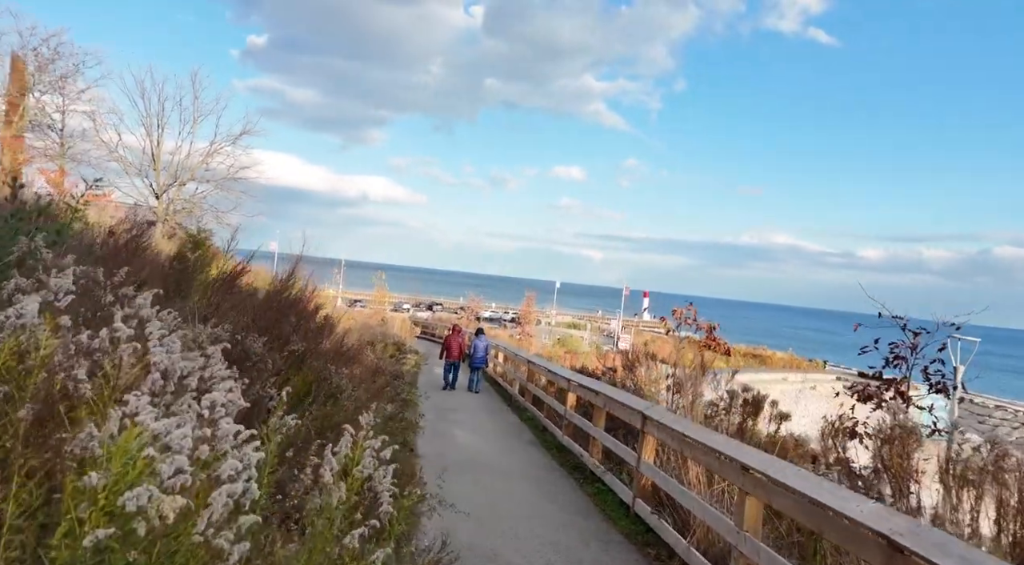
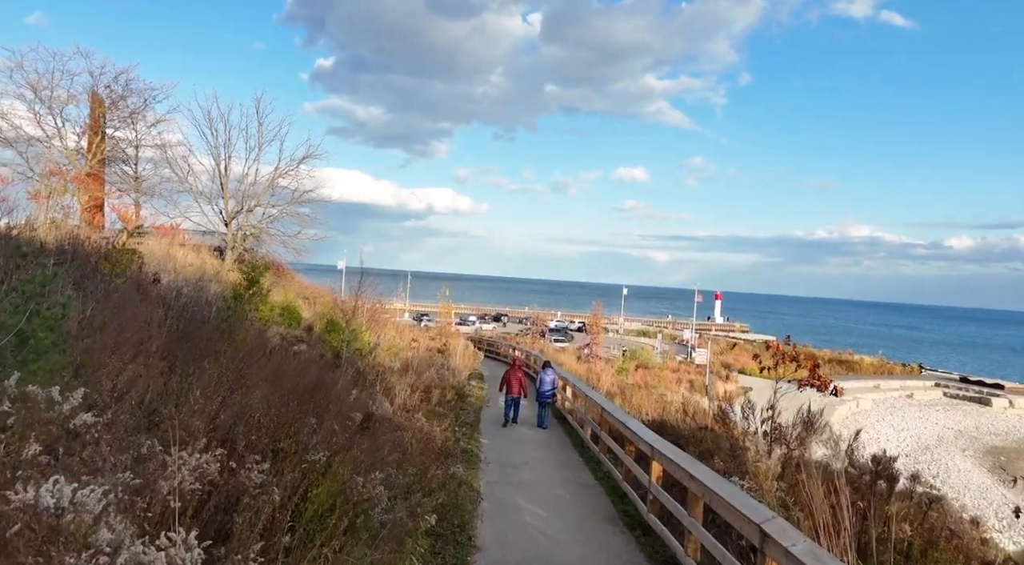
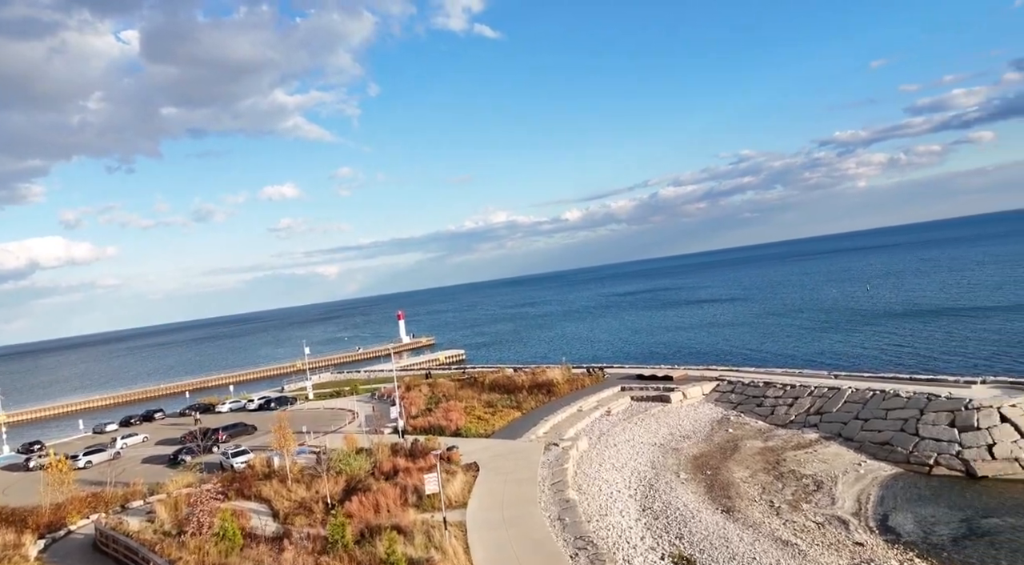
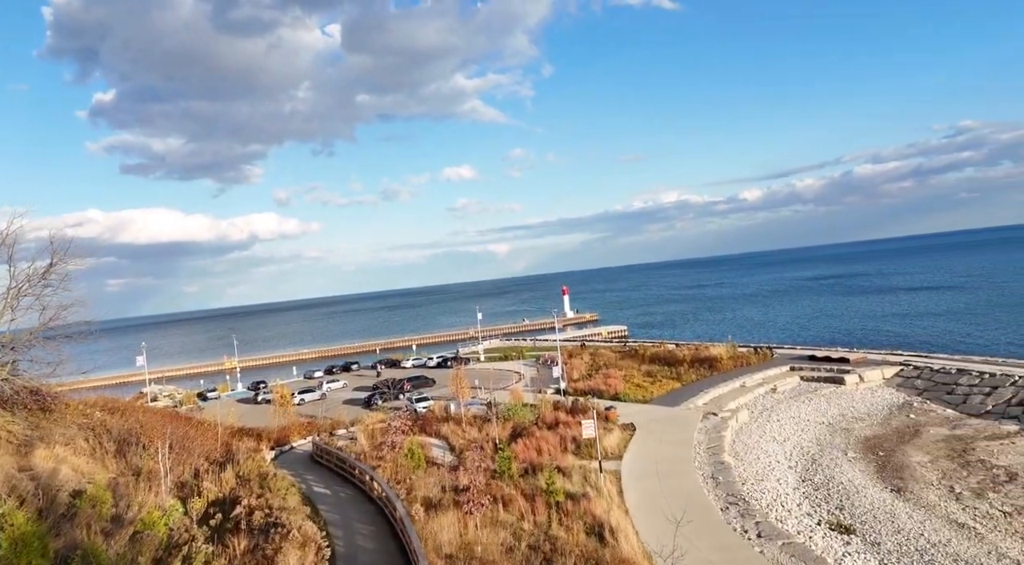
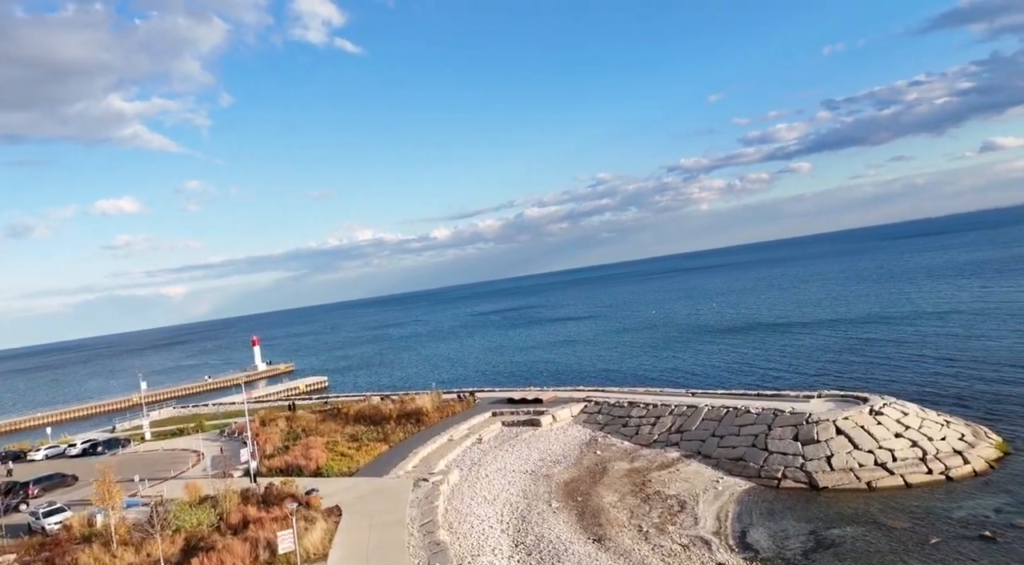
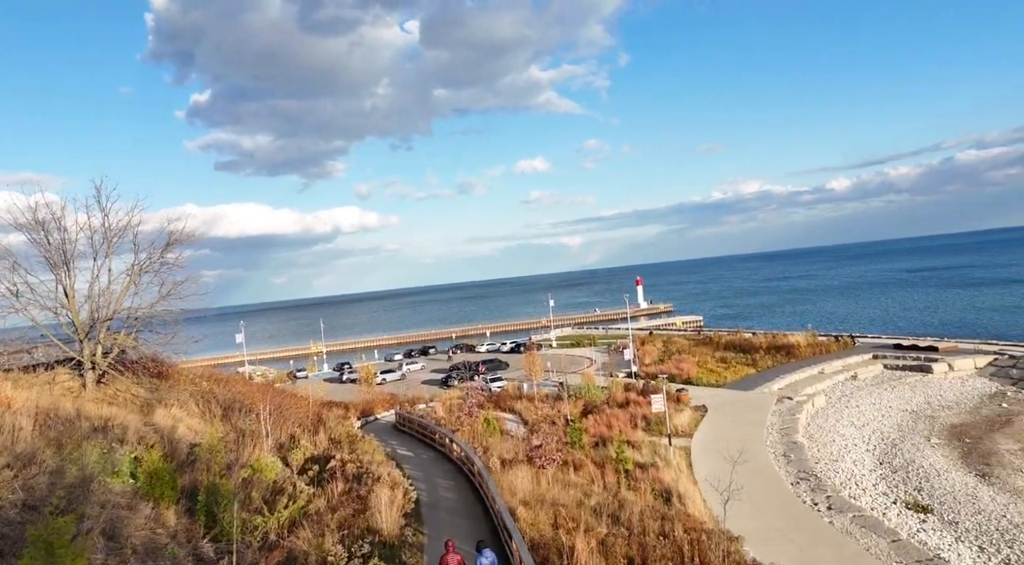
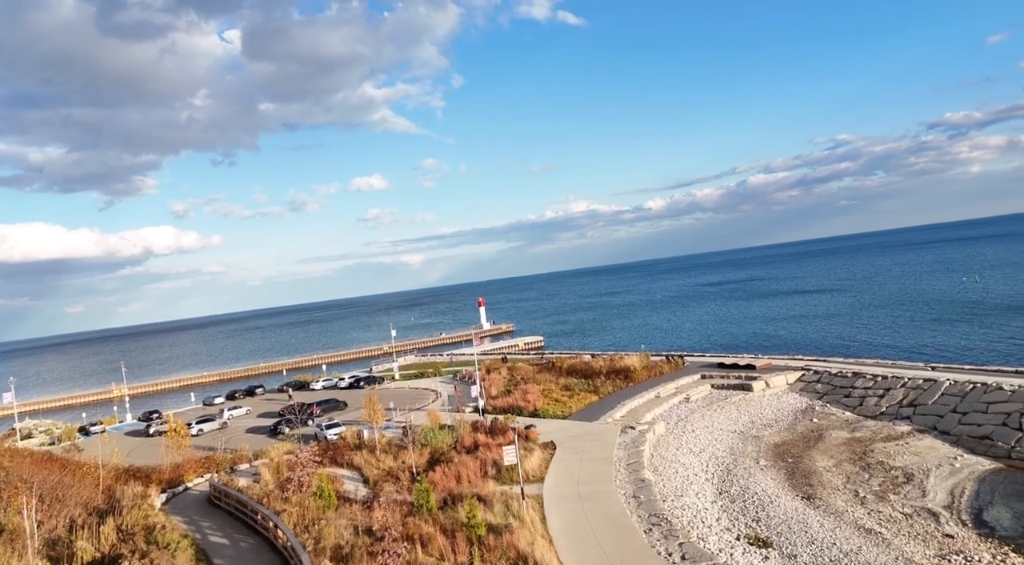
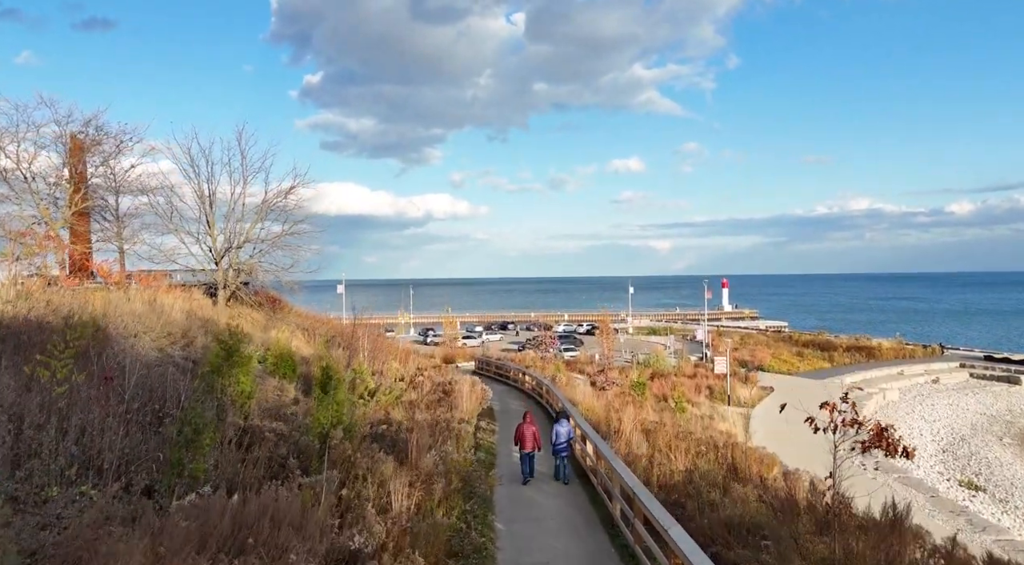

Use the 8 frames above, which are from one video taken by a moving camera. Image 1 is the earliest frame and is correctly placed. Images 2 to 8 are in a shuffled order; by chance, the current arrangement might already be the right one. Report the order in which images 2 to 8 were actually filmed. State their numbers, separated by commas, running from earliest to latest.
2, 8, 6, 4, 7, 3, 5
